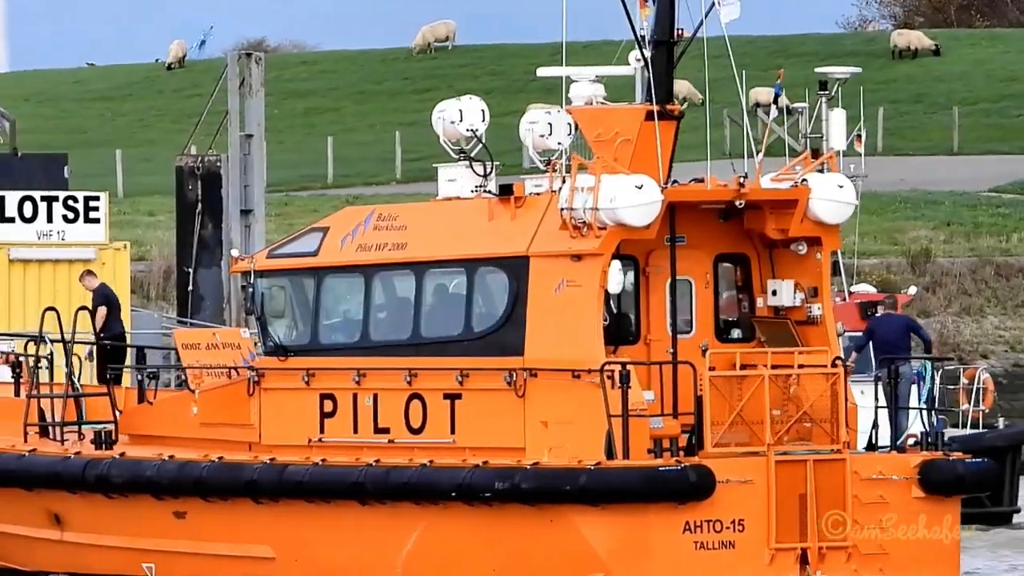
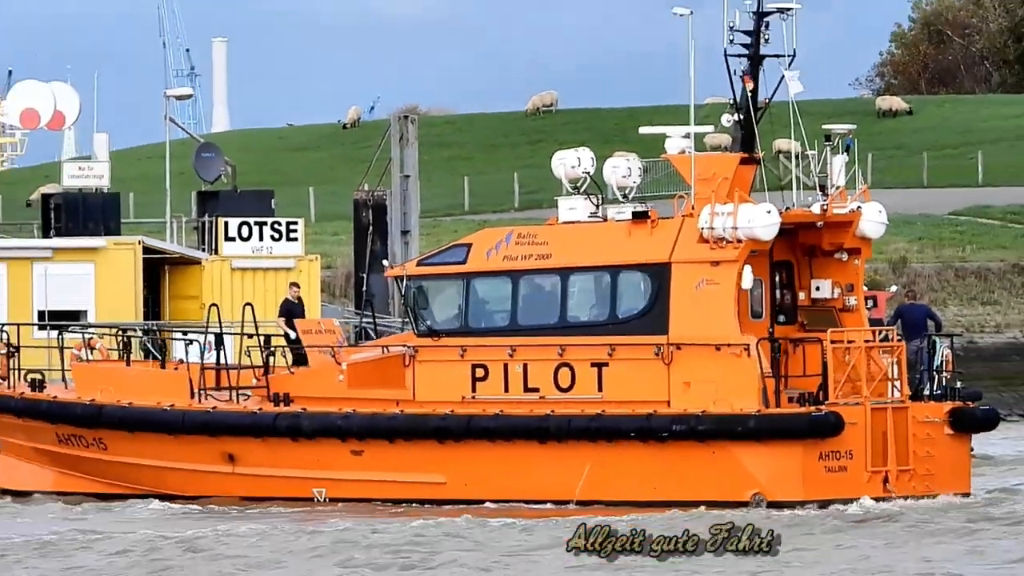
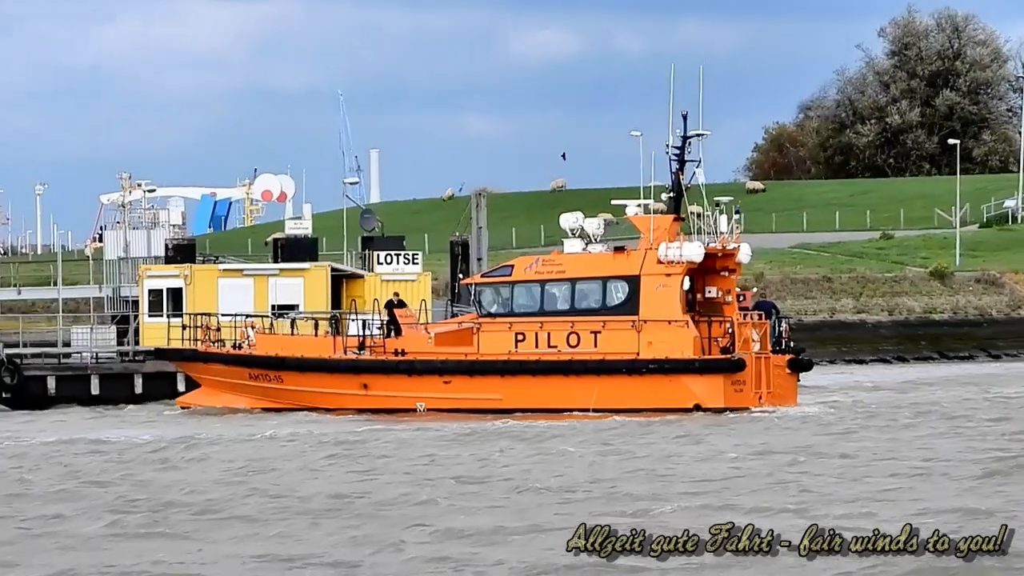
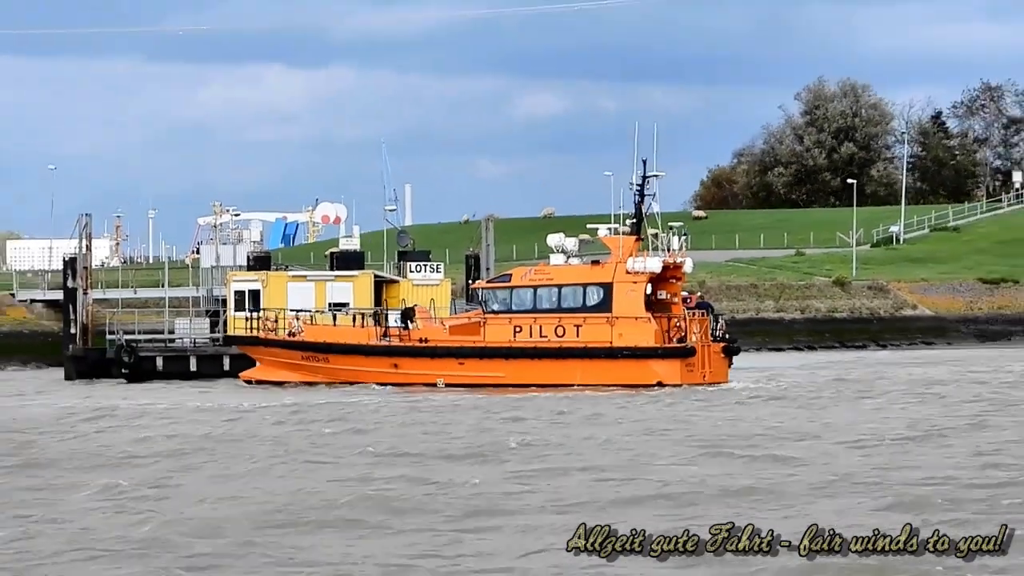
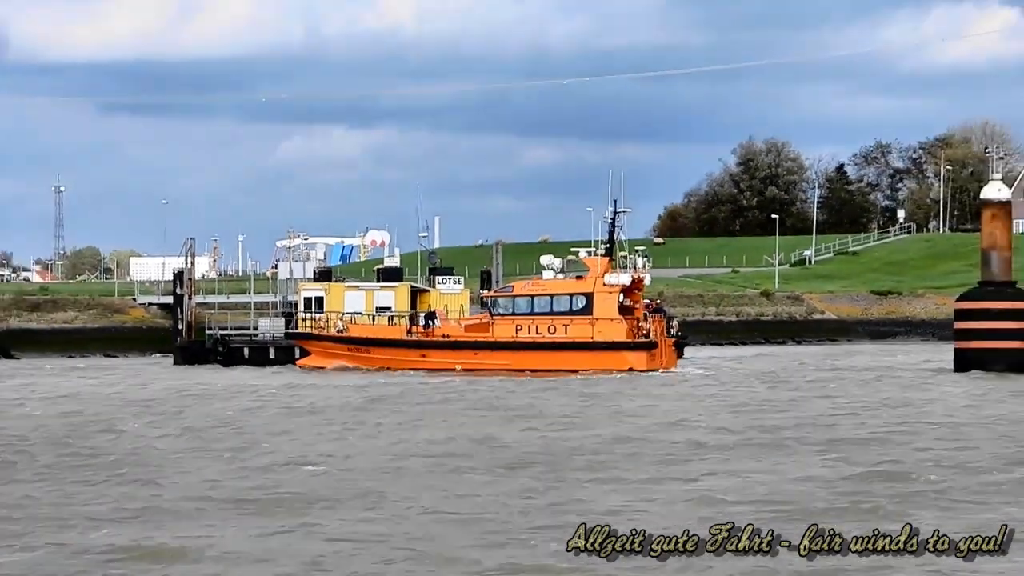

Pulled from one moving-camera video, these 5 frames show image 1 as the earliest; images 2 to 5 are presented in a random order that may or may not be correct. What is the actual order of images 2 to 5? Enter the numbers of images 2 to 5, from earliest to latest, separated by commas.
2, 3, 4, 5
